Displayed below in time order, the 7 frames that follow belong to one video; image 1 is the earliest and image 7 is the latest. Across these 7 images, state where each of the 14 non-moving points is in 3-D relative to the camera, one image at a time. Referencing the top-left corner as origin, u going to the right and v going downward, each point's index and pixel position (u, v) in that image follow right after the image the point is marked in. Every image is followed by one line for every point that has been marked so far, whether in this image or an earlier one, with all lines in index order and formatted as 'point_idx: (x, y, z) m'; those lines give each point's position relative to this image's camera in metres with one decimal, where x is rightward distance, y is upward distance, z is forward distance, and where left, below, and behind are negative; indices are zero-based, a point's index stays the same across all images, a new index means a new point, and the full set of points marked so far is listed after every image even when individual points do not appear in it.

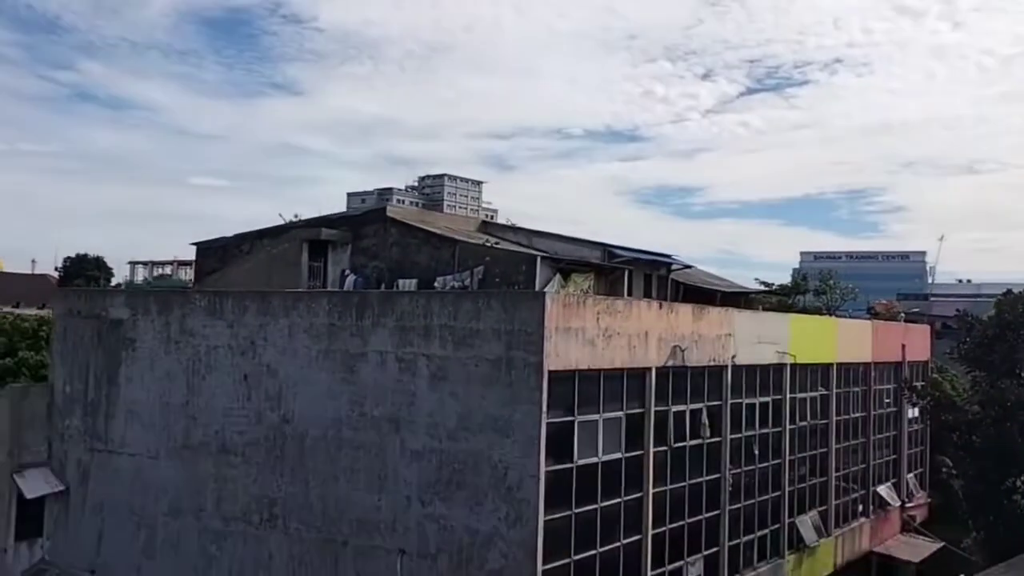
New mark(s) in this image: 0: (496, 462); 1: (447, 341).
0: (-0.2, -2.2, +11.3) m
1: (-0.9, -0.7, +11.9) m
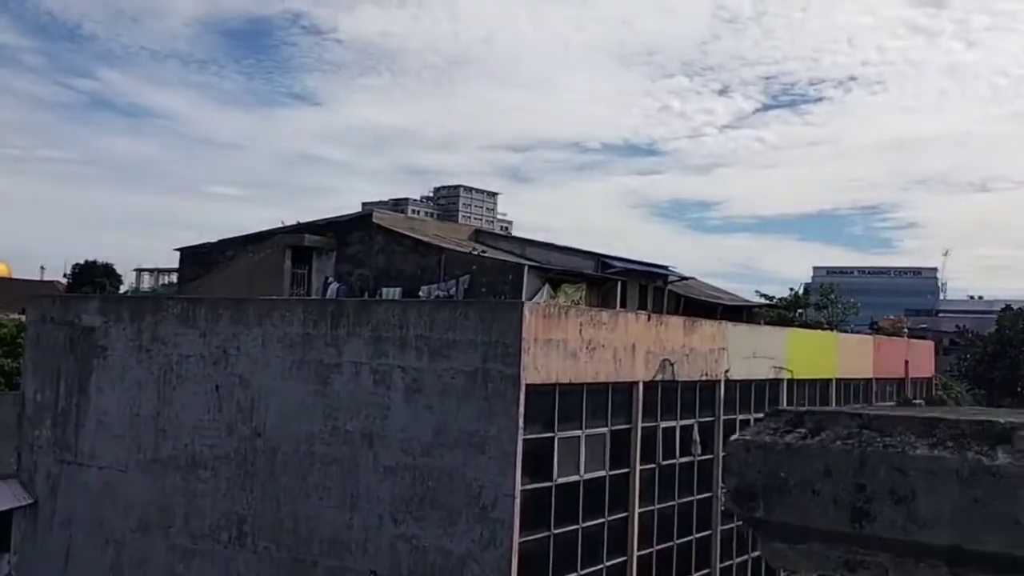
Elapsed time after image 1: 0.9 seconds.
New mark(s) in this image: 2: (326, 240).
0: (-0.5, -2.3, +10.8) m
1: (-1.1, -0.8, +11.4) m
2: (-3.4, +0.9, +16.4) m
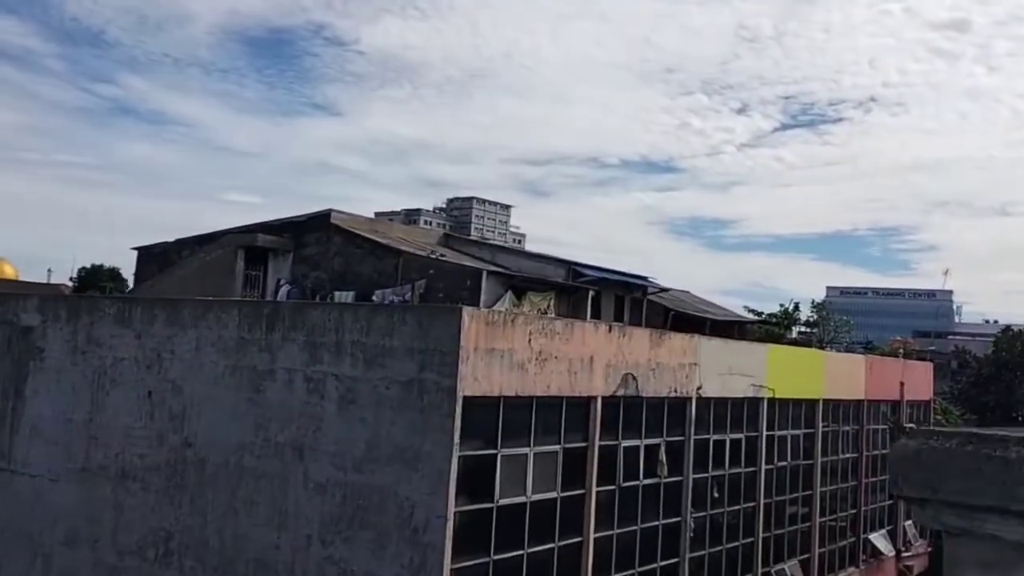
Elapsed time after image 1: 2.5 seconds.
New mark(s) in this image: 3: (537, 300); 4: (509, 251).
0: (-1.2, -2.3, +9.9) m
1: (-1.8, -0.8, +10.6) m
2: (-4.0, +0.8, +15.6) m
3: (+0.4, -0.2, +15.0) m
4: (0.0, +0.7, +17.2) m
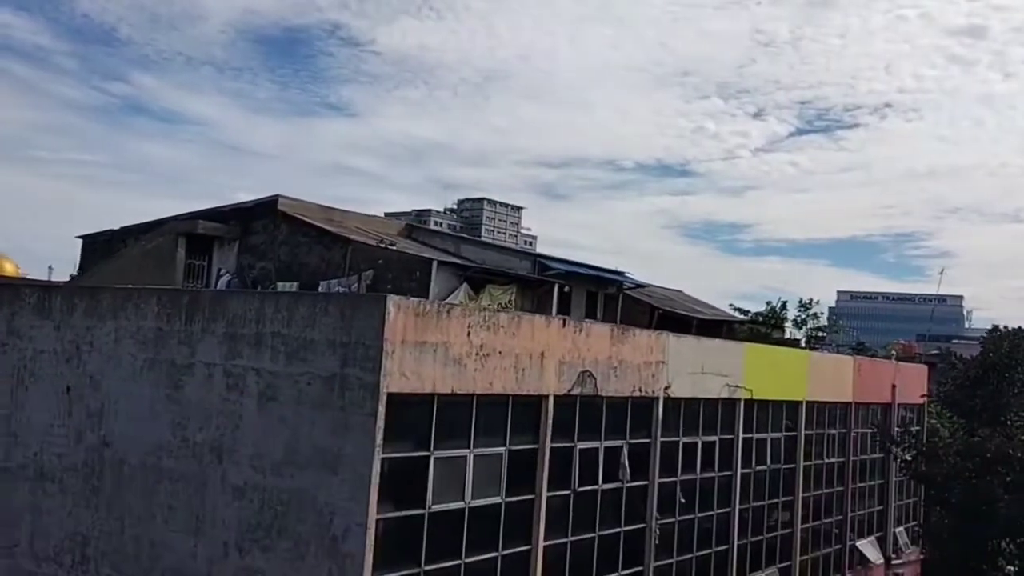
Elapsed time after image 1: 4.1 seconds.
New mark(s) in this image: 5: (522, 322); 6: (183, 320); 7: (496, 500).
0: (-1.9, -2.2, +9.0) m
1: (-2.5, -0.7, +9.7) m
2: (-4.7, +1.0, +14.7) m
3: (-0.2, -0.1, +14.1) m
4: (-0.7, +0.8, +16.3) m
5: (+0.1, -0.4, +10.6) m
6: (-3.9, -0.4, +10.7) m
7: (-0.2, -2.5, +10.4) m
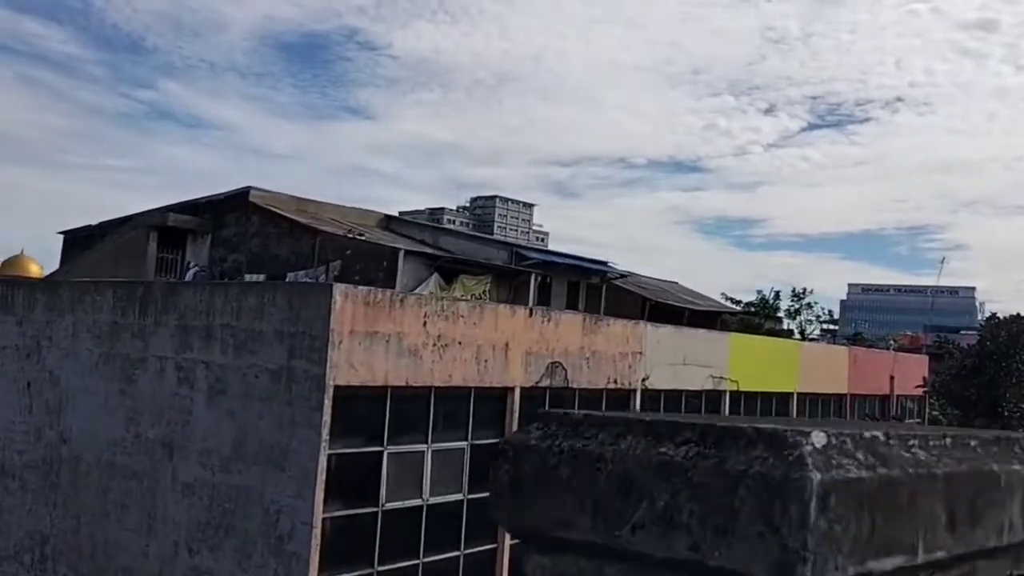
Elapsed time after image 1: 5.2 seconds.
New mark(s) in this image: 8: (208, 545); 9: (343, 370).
0: (-2.4, -2.1, +8.7) m
1: (-3.0, -0.6, +9.4) m
2: (-5.1, +1.1, +14.5) m
3: (-0.6, +0.1, +13.7) m
4: (-1.1, +1.0, +16.0) m
5: (-0.3, -0.3, +10.3) m
6: (-4.3, -0.3, +10.4) m
7: (-0.6, -2.3, +10.1) m
8: (-3.1, -2.6, +9.2) m
9: (-1.6, -0.8, +8.6) m
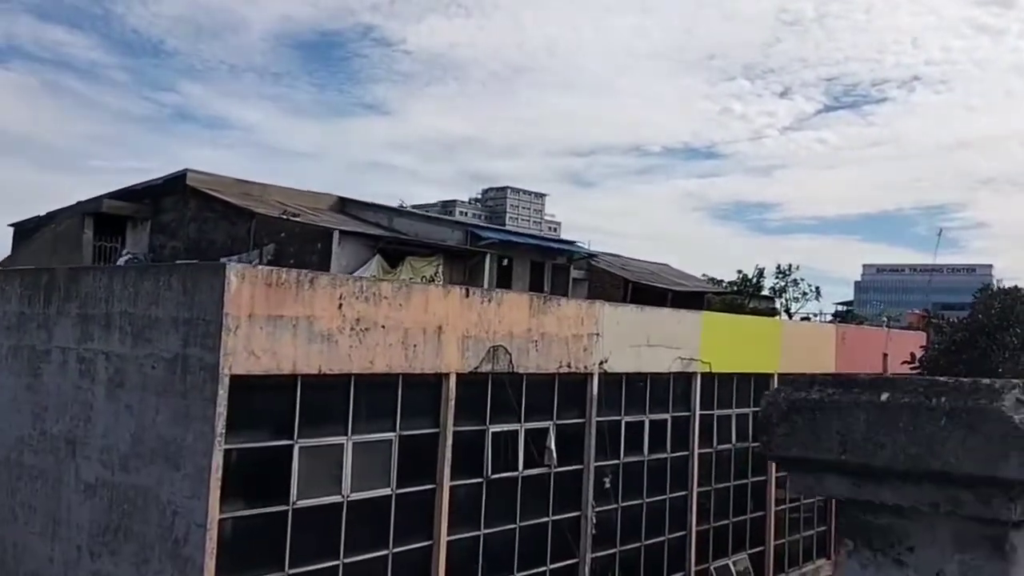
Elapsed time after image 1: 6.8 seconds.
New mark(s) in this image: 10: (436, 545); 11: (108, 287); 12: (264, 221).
0: (-3.1, -1.9, +8.0) m
1: (-3.7, -0.4, +8.7) m
2: (-5.8, +1.2, +13.8) m
3: (-1.4, +0.3, +13.0) m
4: (-1.8, +1.3, +15.2) m
5: (-1.1, 0.0, +9.6) m
6: (-5.1, -0.1, +9.7) m
7: (-1.3, -2.1, +9.4) m
8: (-3.8, -2.5, +8.6) m
9: (-2.4, -0.6, +7.9) m
10: (-0.8, -2.9, +10.0) m
11: (-4.0, 0.0, +8.9) m
12: (-3.4, +0.9, +12.3) m
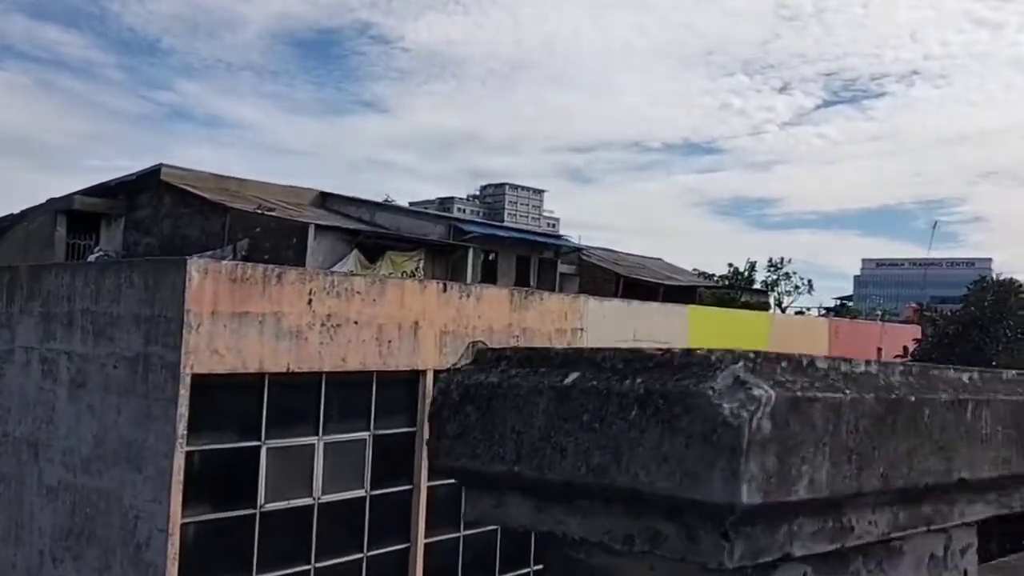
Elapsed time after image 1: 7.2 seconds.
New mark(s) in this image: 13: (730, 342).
0: (-3.3, -1.9, +7.8) m
1: (-4.0, -0.4, +8.4) m
2: (-6.0, +1.3, +13.5) m
3: (-1.6, +0.4, +12.7) m
4: (-2.0, +1.3, +14.9) m
5: (-1.3, 0.0, +9.3) m
6: (-5.3, -0.1, +9.4) m
7: (-1.6, -2.1, +9.1) m
8: (-4.1, -2.5, +8.3) m
9: (-2.6, -0.6, +7.7) m
10: (-1.0, -2.8, +9.7) m
11: (-4.2, 0.0, +8.6) m
12: (-3.7, +1.0, +12.1) m
13: (+3.9, -0.9, +15.8) m
